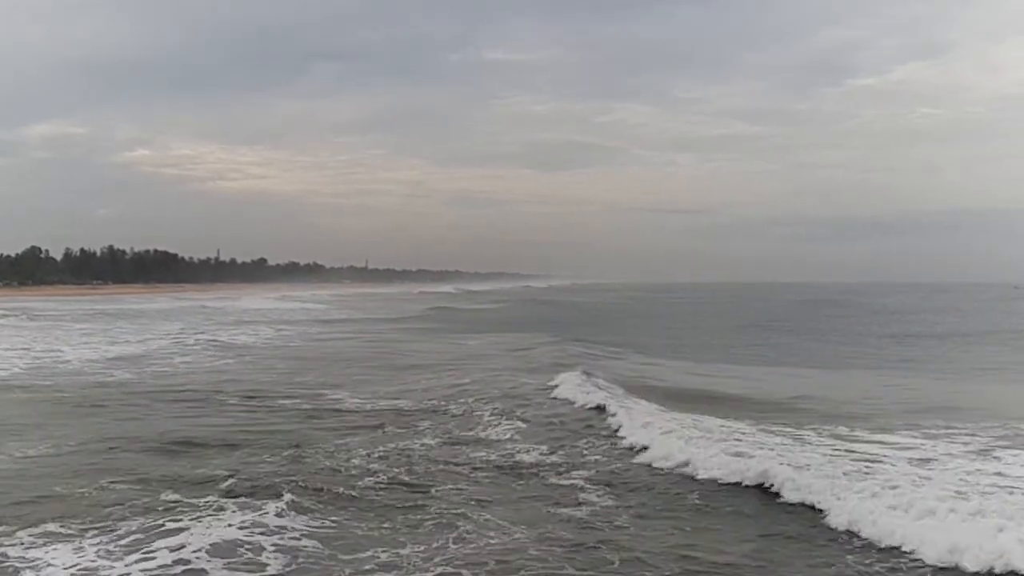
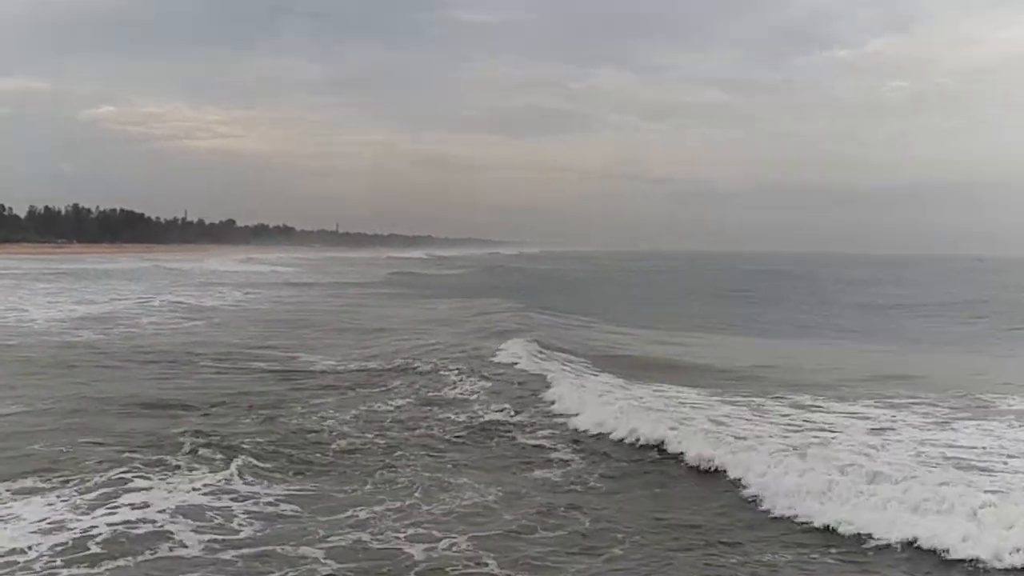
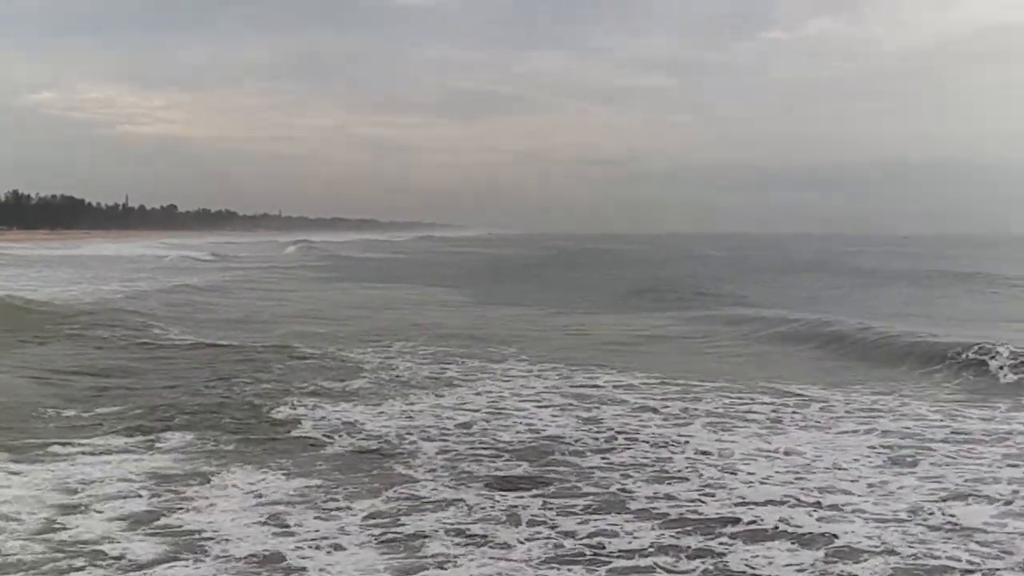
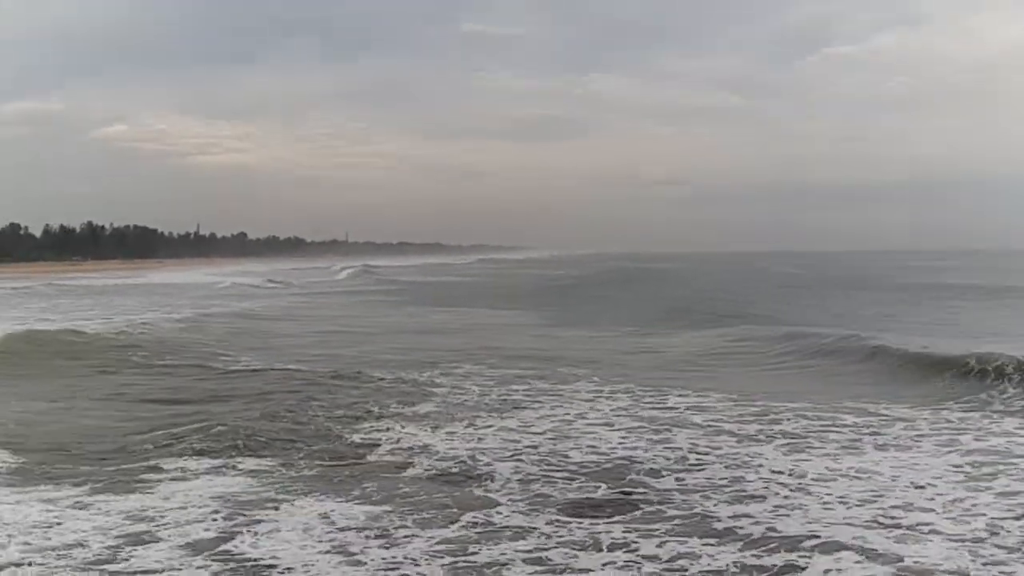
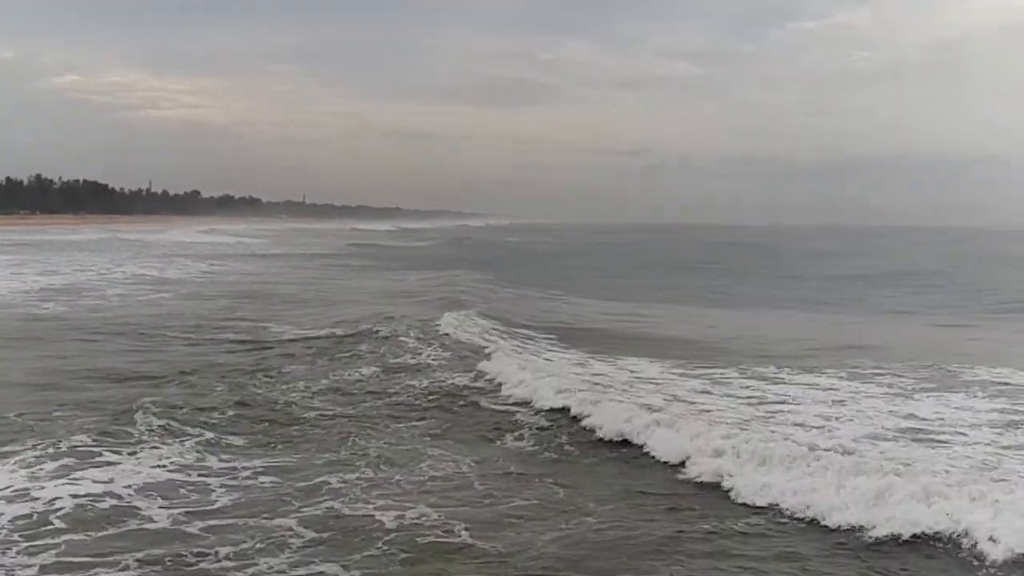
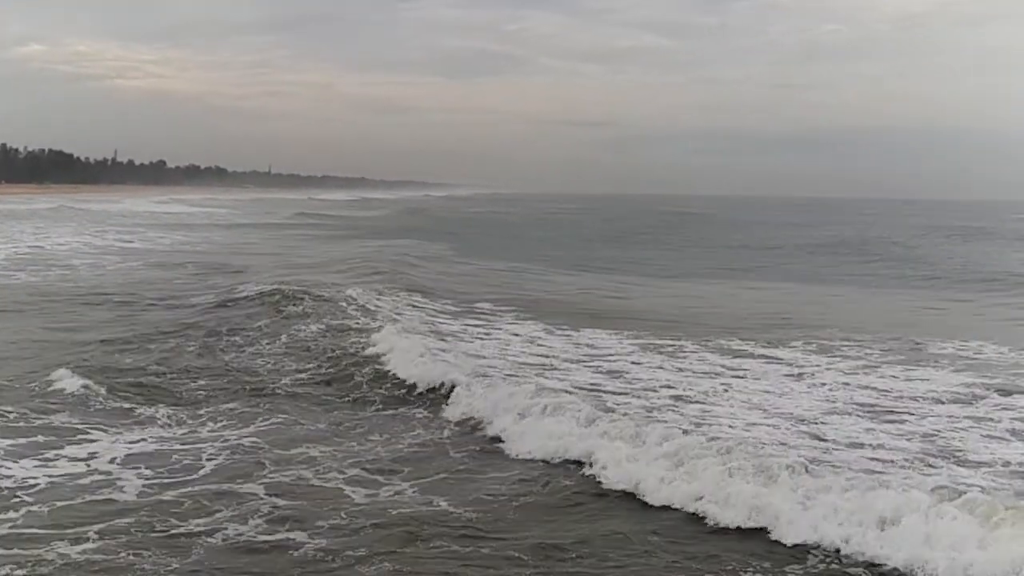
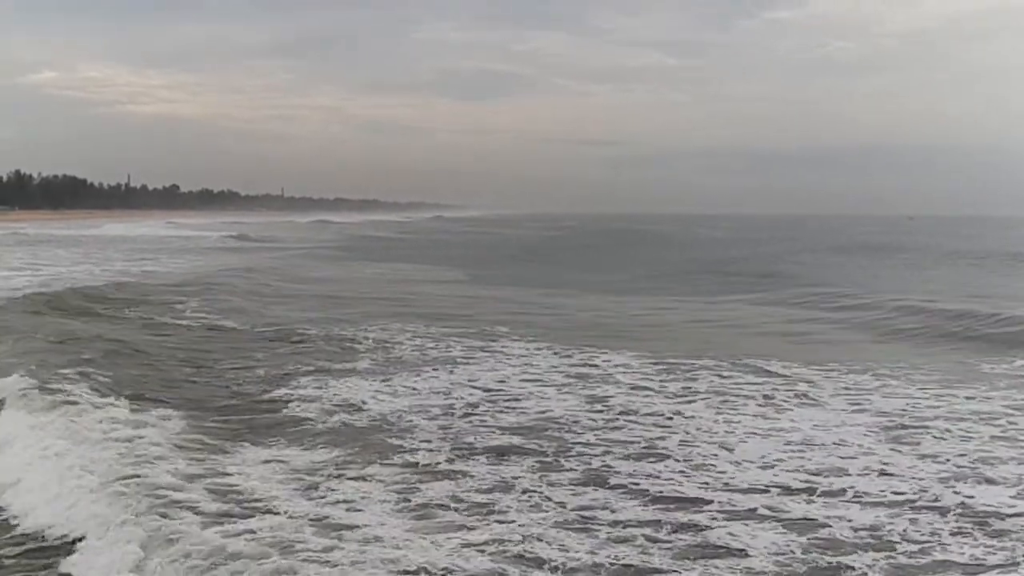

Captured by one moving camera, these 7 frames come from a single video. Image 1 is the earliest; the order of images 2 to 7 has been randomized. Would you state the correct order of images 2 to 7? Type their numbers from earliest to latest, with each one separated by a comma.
2, 5, 6, 7, 3, 4
